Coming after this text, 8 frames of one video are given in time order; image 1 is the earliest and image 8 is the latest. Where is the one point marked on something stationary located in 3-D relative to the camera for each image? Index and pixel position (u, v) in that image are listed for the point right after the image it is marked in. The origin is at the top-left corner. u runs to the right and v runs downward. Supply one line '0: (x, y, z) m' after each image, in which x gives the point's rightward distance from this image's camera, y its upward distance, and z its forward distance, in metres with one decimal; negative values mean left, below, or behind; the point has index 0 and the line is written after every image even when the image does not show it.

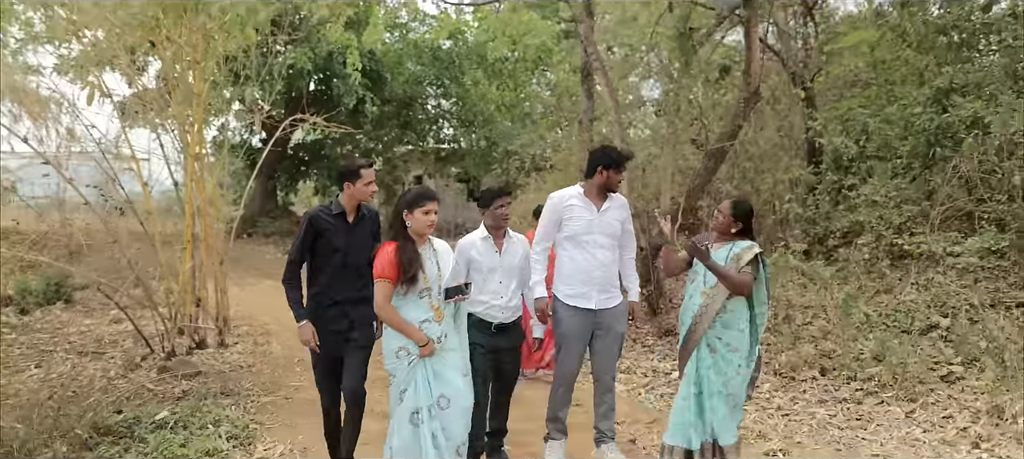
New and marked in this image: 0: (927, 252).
0: (+3.4, -0.2, +5.9) m
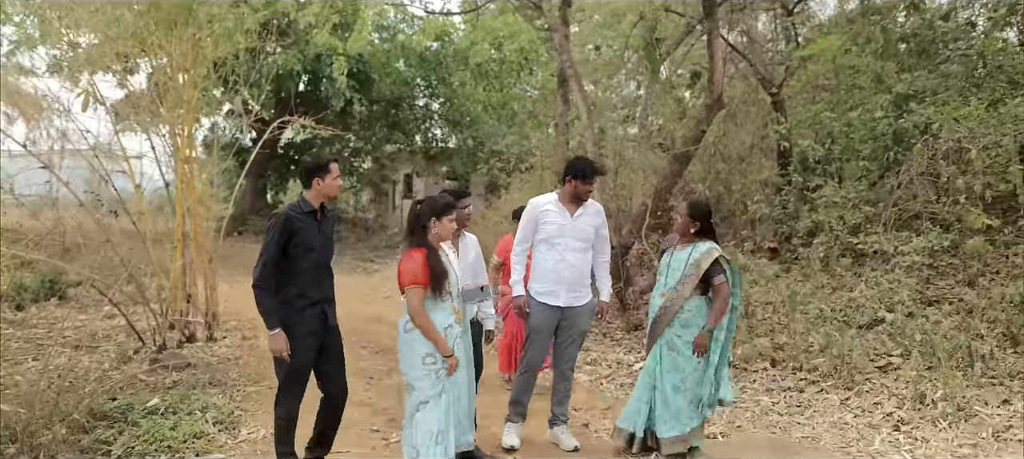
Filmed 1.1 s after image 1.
0: (+3.2, -0.2, +6.3) m
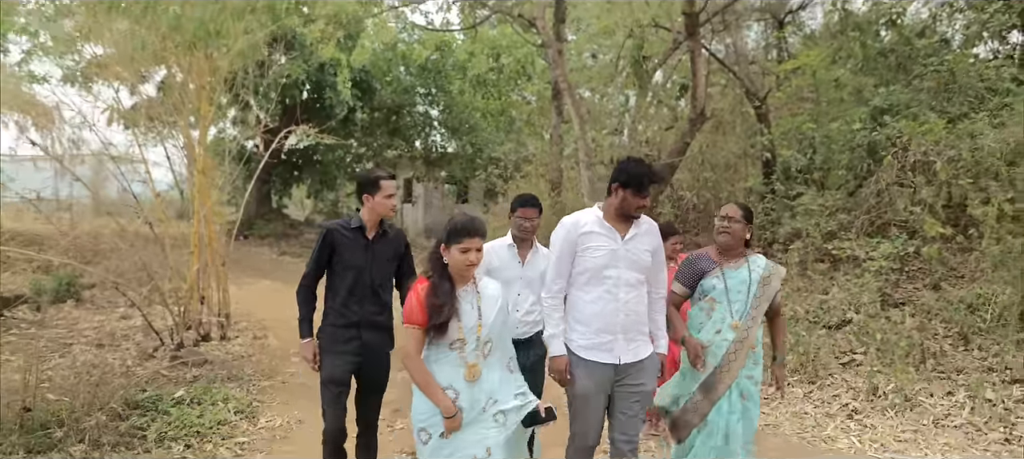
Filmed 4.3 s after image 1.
0: (+3.1, -0.2, +6.7) m
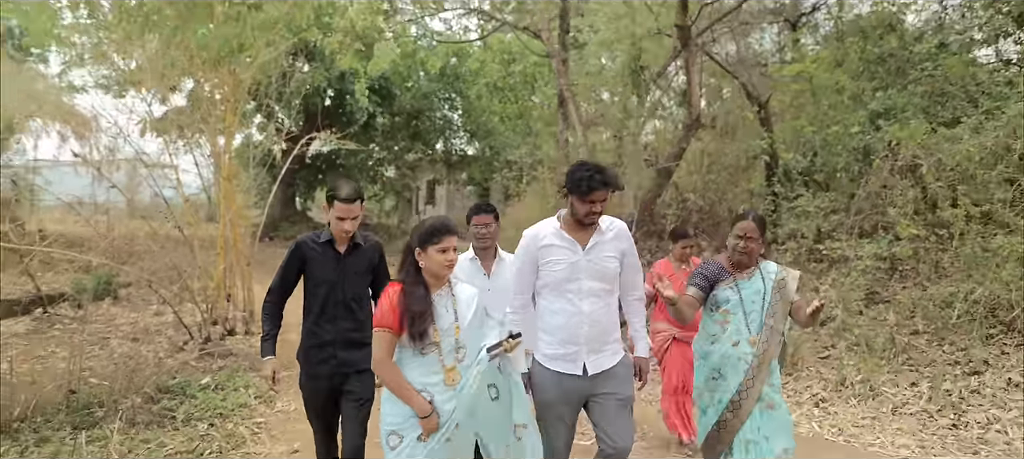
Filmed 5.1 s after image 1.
0: (+3.2, -0.2, +7.0) m
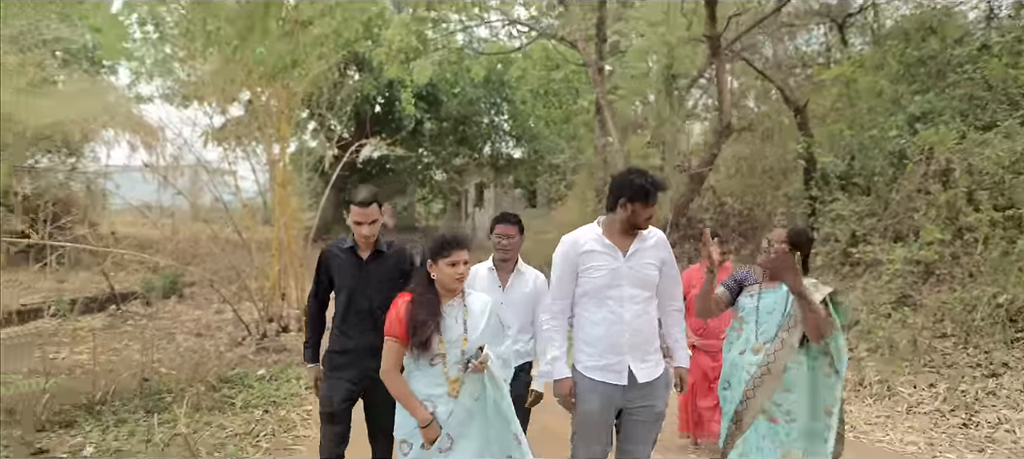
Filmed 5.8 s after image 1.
0: (+3.5, -0.3, +7.0) m
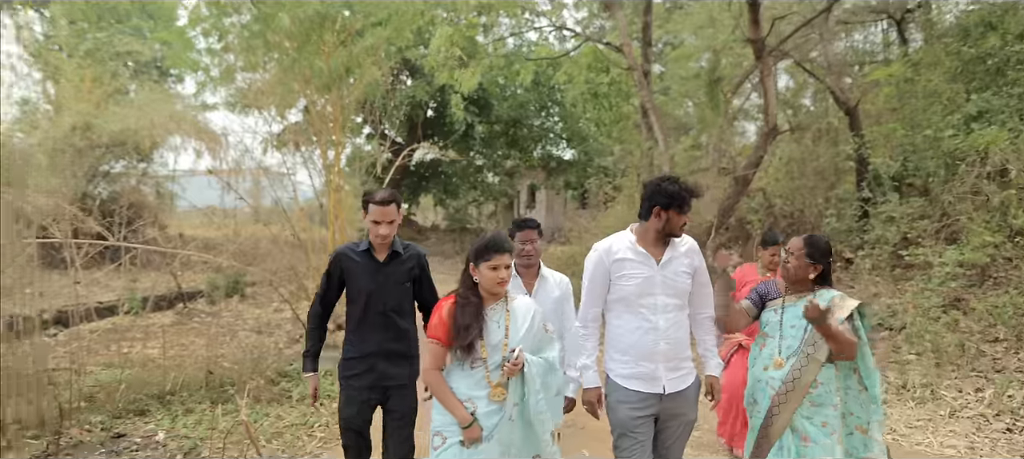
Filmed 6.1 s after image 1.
0: (+4.0, -0.3, +6.9) m
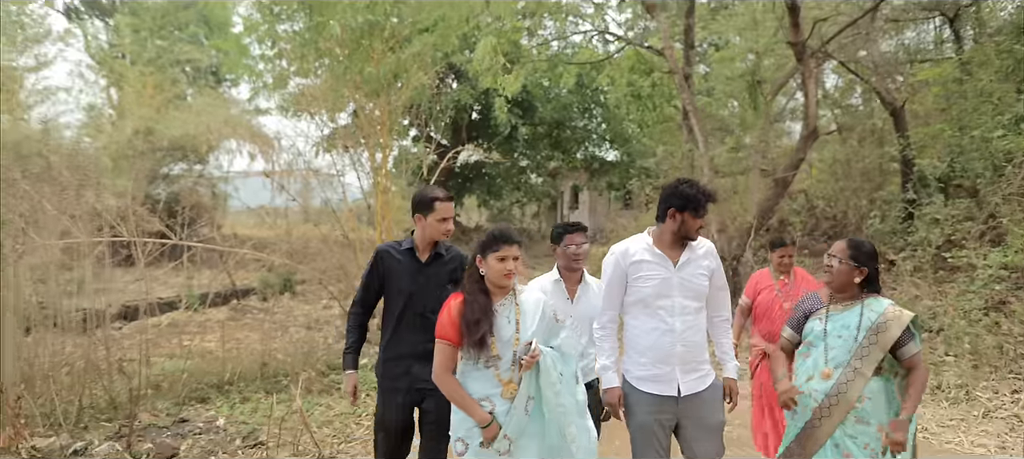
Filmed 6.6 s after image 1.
0: (+4.3, -0.3, +6.9) m
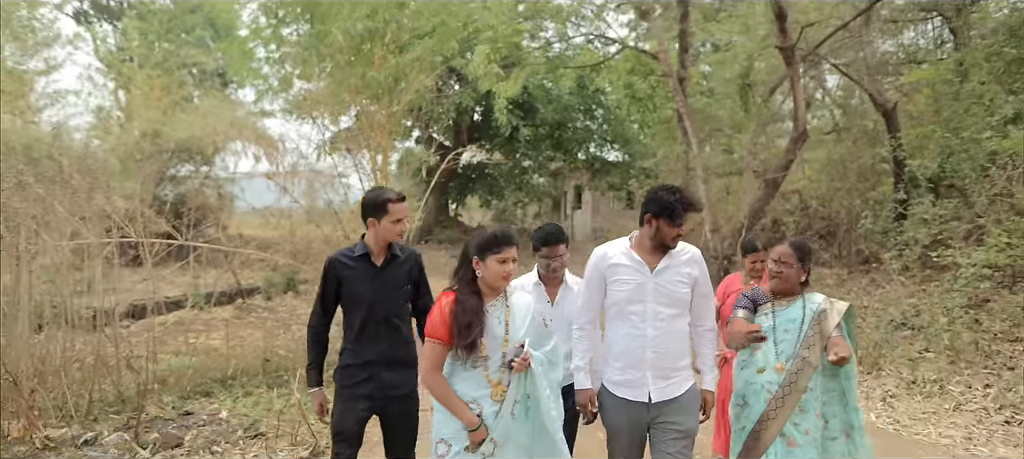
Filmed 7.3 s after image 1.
0: (+4.3, -0.3, +7.0) m
